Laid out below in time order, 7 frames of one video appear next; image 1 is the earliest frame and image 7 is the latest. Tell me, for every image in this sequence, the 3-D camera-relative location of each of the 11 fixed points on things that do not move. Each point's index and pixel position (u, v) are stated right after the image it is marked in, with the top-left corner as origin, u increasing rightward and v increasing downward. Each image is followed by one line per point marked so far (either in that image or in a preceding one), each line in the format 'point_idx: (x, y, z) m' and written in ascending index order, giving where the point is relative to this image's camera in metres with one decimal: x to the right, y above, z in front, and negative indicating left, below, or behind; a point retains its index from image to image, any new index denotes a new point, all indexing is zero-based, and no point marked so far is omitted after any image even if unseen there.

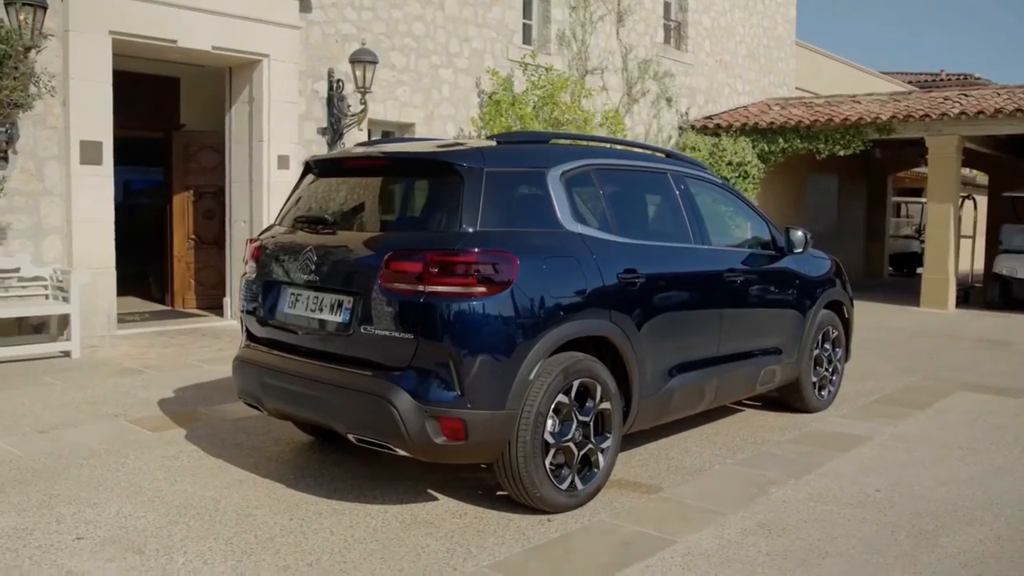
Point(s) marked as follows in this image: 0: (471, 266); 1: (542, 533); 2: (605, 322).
0: (-0.2, +0.1, +4.3) m
1: (+0.1, -1.2, +4.4) m
2: (+0.5, -0.2, +4.8) m
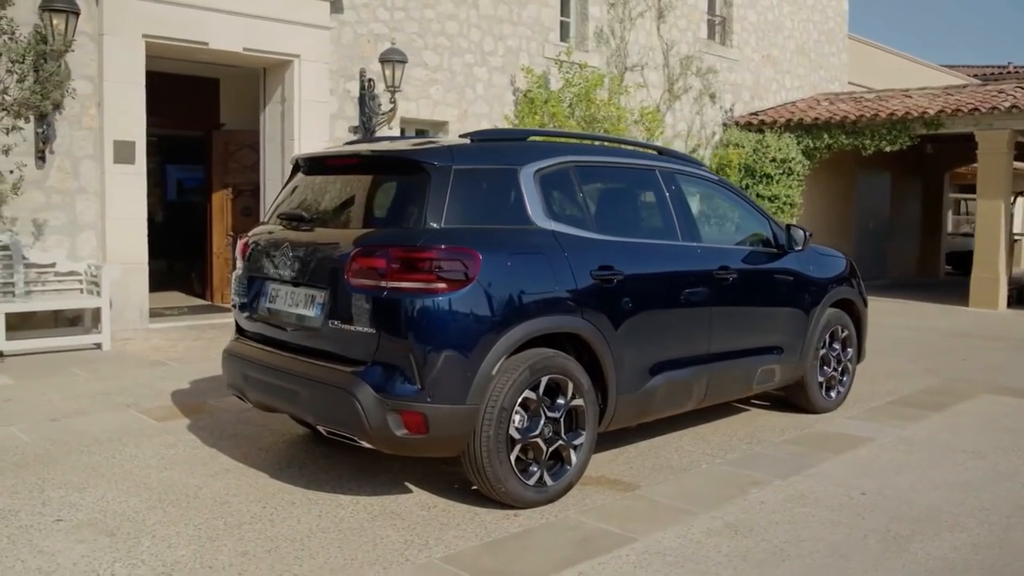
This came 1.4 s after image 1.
0: (-0.4, +0.1, +4.3) m
1: (0.0, -1.1, +4.4) m
2: (+0.3, -0.2, +4.8) m
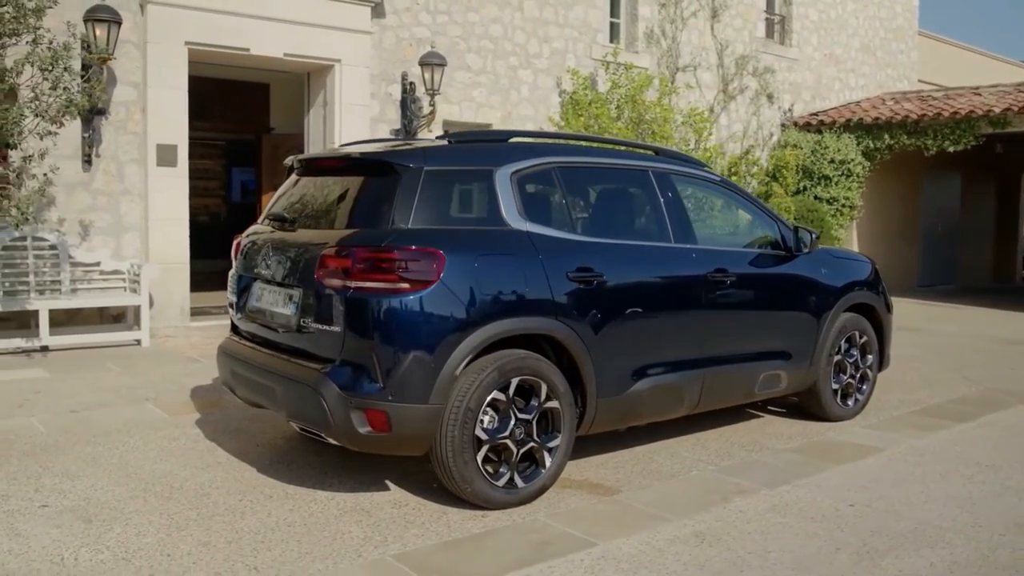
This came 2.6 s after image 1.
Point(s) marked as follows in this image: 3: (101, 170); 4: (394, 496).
0: (-0.6, +0.1, +4.4) m
1: (-0.2, -1.1, +4.5) m
2: (+0.2, -0.2, +4.8) m
3: (-4.1, +1.2, +9.2) m
4: (-0.6, -1.1, +4.9) m
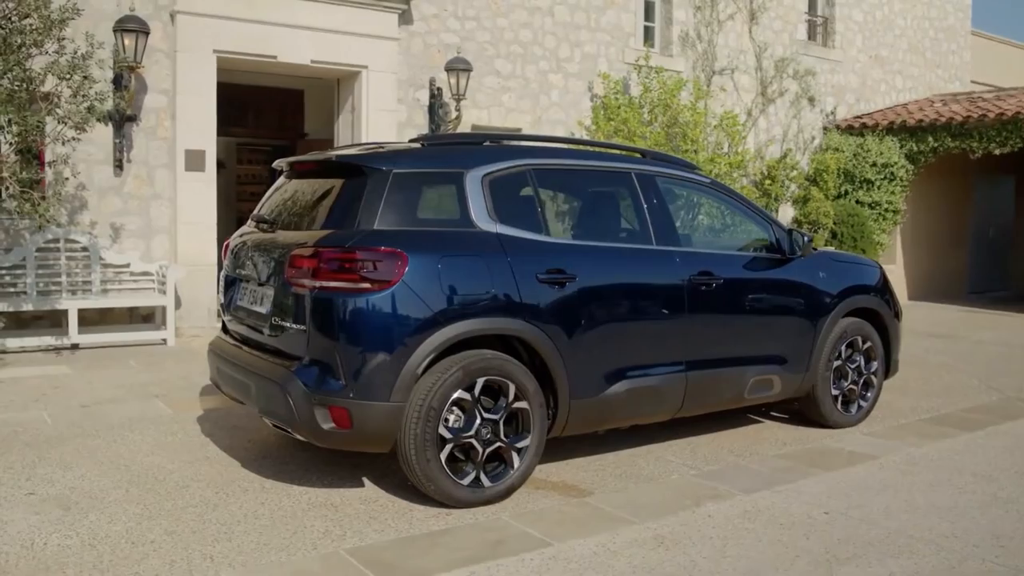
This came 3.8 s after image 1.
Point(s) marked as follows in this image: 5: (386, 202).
0: (-0.7, +0.1, +4.5) m
1: (-0.4, -1.1, +4.5) m
2: (+0.1, -0.2, +4.8) m
3: (-3.9, +1.2, +9.5) m
4: (-0.8, -1.1, +4.9) m
5: (-0.6, +0.4, +4.7) m
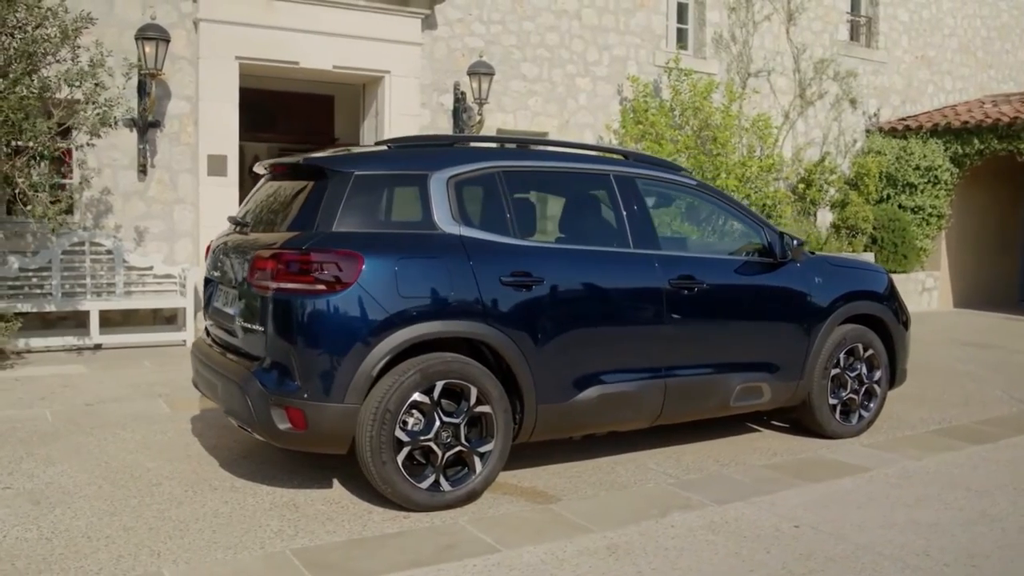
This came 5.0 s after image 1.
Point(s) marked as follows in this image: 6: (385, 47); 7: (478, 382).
0: (-1.0, +0.1, +4.5) m
1: (-0.6, -1.2, +4.5) m
2: (-0.1, -0.2, +4.8) m
3: (-3.7, +1.1, +9.8) m
4: (-1.0, -1.1, +5.0) m
5: (-0.8, +0.4, +4.7) m
6: (-1.5, +2.8, +10.8) m
7: (-0.2, -0.5, +4.8) m
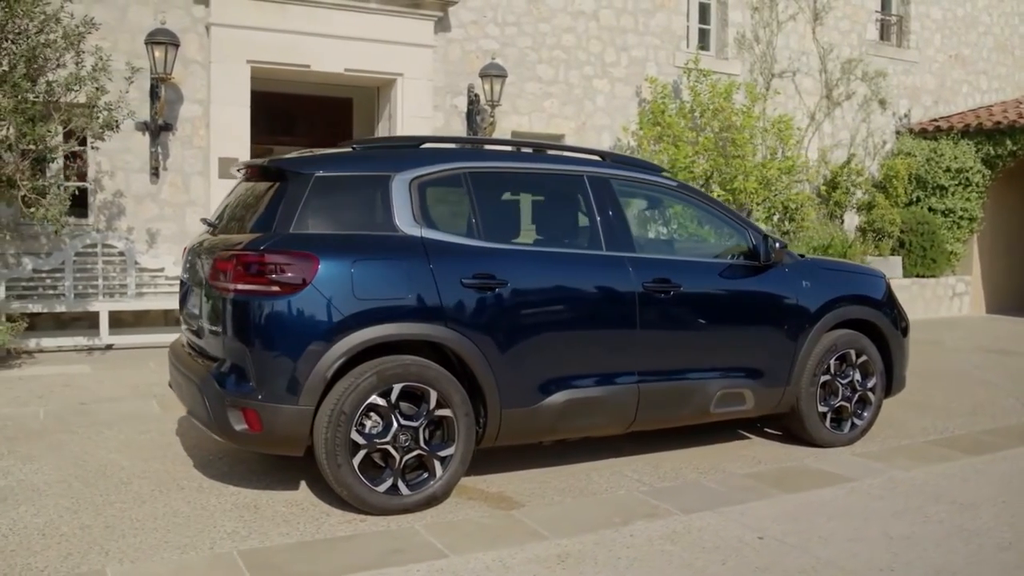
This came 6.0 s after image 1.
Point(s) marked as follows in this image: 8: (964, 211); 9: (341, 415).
0: (-1.2, +0.1, +4.5) m
1: (-0.8, -1.2, +4.5) m
2: (-0.3, -0.2, +4.7) m
3: (-3.6, +1.1, +9.9) m
4: (-1.2, -1.1, +4.9) m
5: (-1.0, +0.4, +4.7) m
6: (-1.3, +2.8, +10.9) m
7: (-0.4, -0.5, +4.7) m
8: (+6.6, +1.1, +13.6) m
9: (-0.8, -0.6, +4.5) m
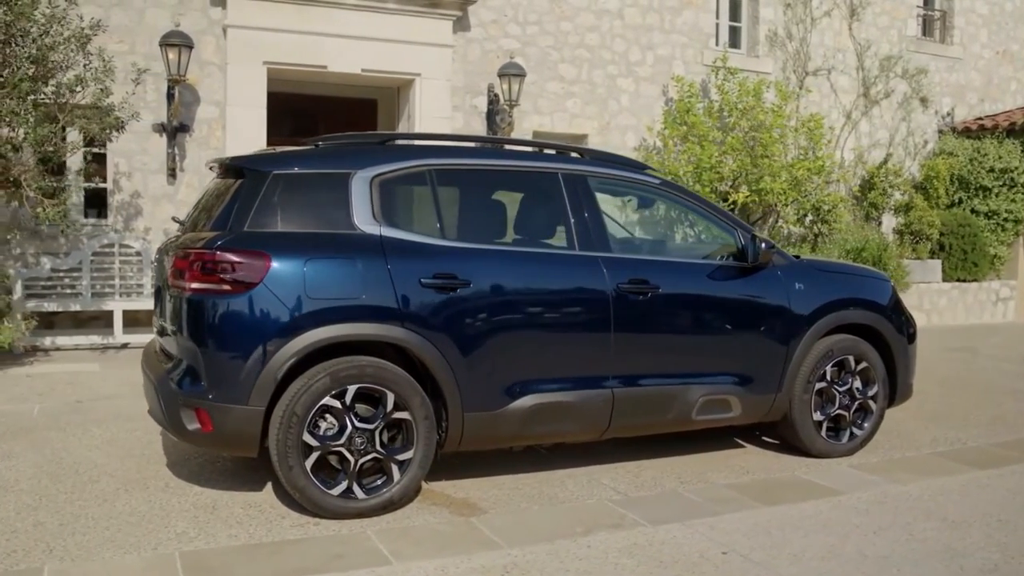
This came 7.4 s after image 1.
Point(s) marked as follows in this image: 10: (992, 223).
0: (-1.4, +0.1, +4.4) m
1: (-1.0, -1.2, +4.4) m
2: (-0.5, -0.2, +4.6) m
3: (-3.5, +1.1, +10.0) m
4: (-1.3, -1.1, +4.9) m
5: (-1.2, +0.4, +4.6) m
6: (-1.1, +2.8, +10.8) m
7: (-0.6, -0.5, +4.6) m
8: (+6.9, +1.0, +13.0) m
9: (-1.0, -0.6, +4.4) m
10: (+6.7, +0.9, +13.1) m
